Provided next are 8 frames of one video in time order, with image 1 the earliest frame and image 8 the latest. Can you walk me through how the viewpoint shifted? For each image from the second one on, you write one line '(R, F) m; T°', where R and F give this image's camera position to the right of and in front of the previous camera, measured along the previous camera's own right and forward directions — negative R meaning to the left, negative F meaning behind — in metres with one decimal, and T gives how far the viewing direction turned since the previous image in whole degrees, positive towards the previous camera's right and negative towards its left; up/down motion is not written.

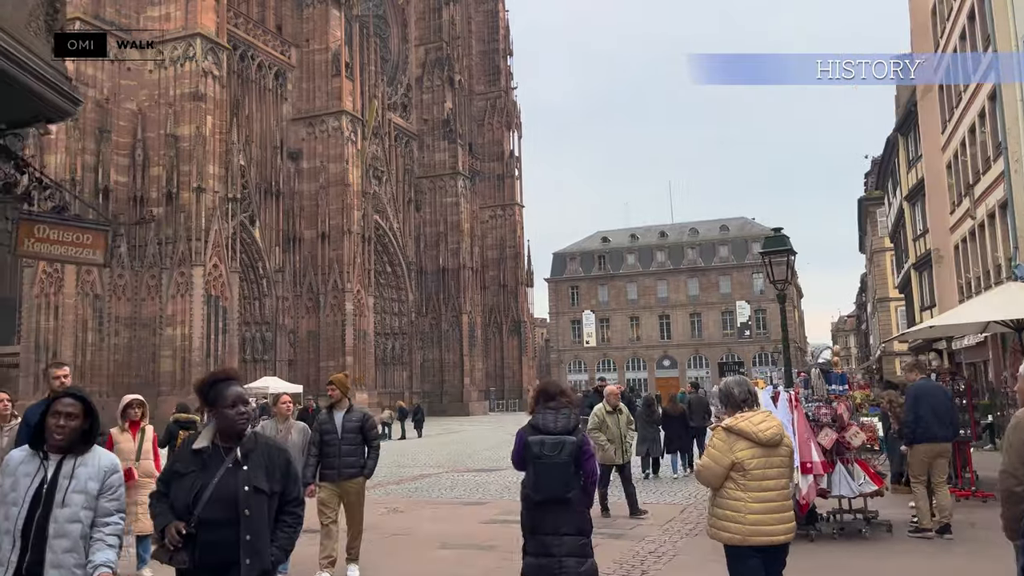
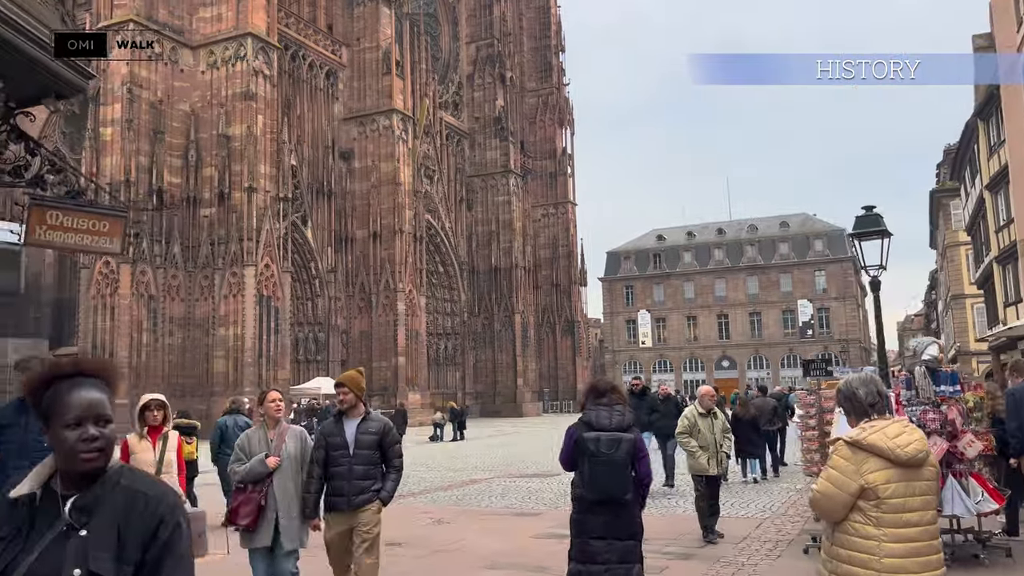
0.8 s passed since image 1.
(0.0, +0.7) m; -4°
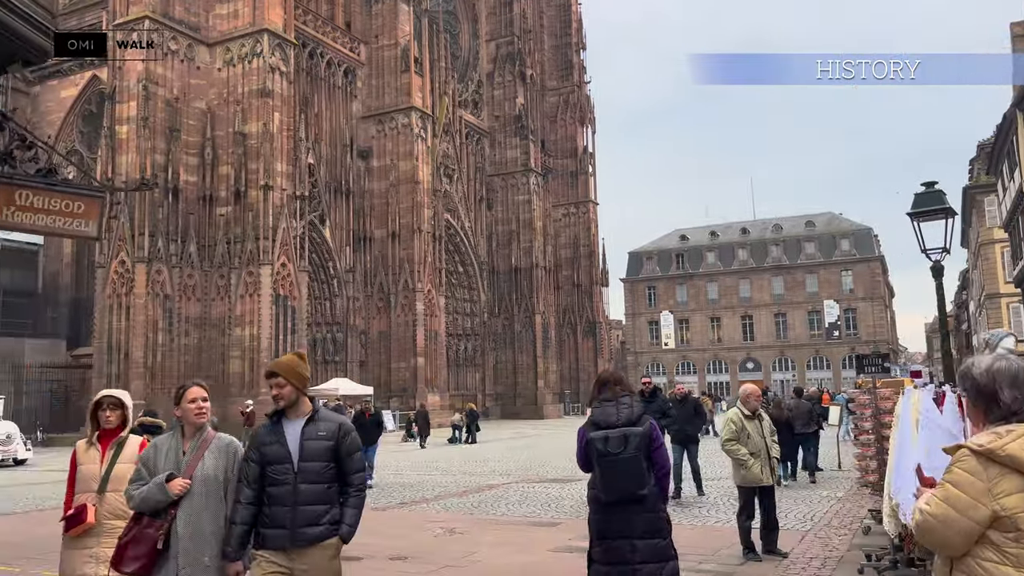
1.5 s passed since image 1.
(0.0, +0.6) m; -1°
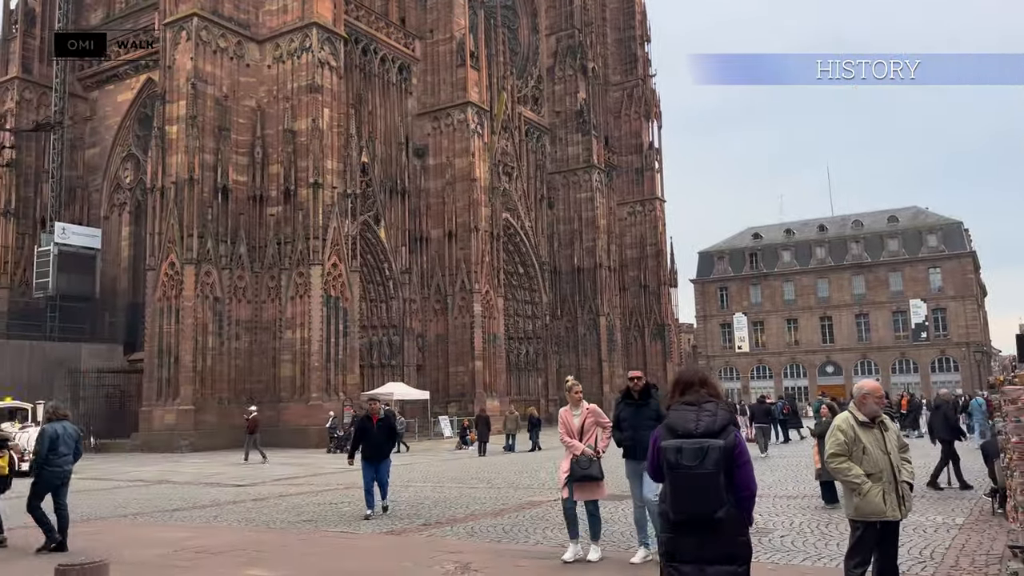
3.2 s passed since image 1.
(+0.3, +1.4) m; -5°
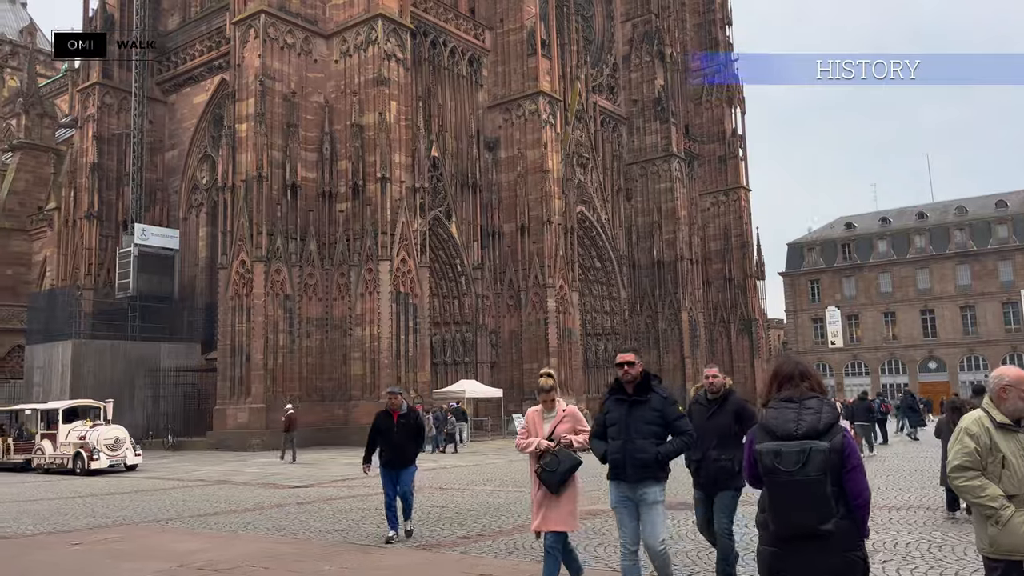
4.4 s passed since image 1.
(+0.3, +0.9) m; -6°
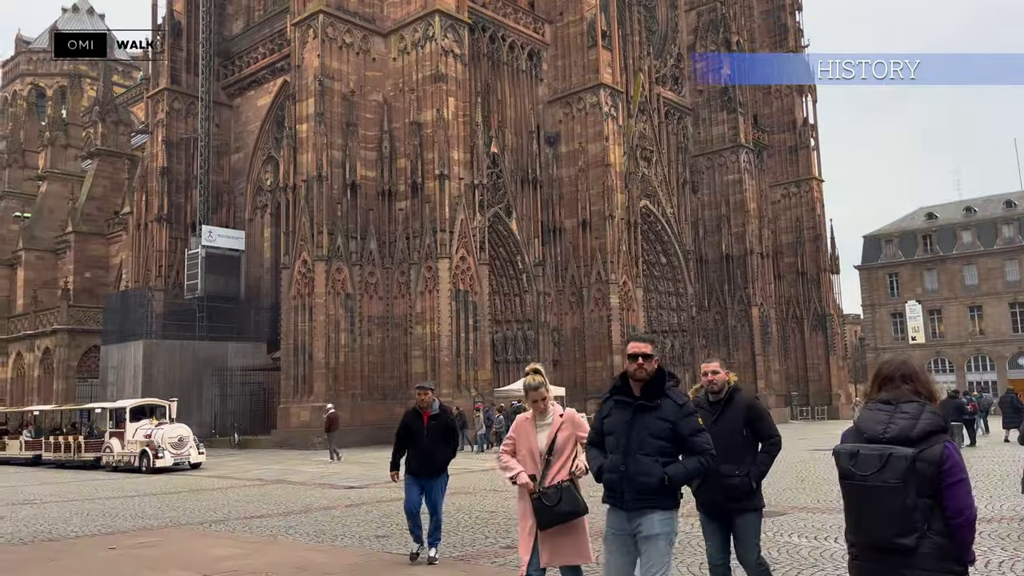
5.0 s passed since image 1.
(+0.2, +0.4) m; -5°
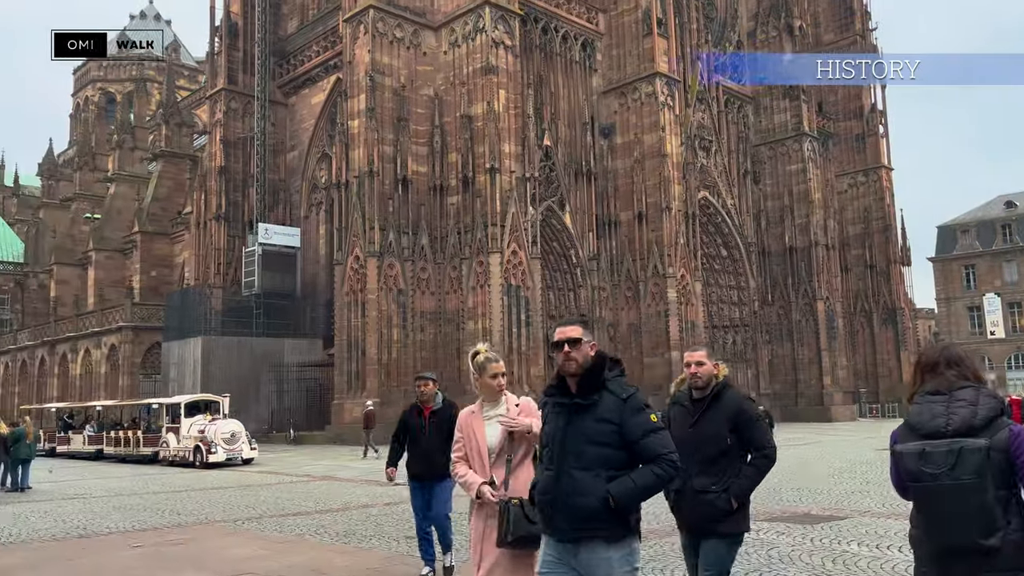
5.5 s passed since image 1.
(+0.2, +0.4) m; -4°
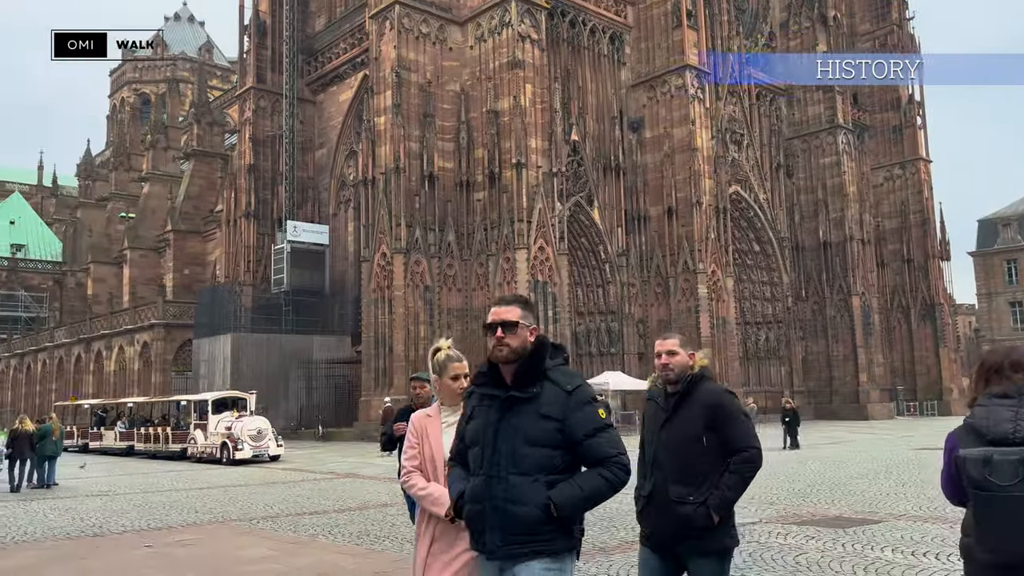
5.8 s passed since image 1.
(+0.1, +0.2) m; -2°
